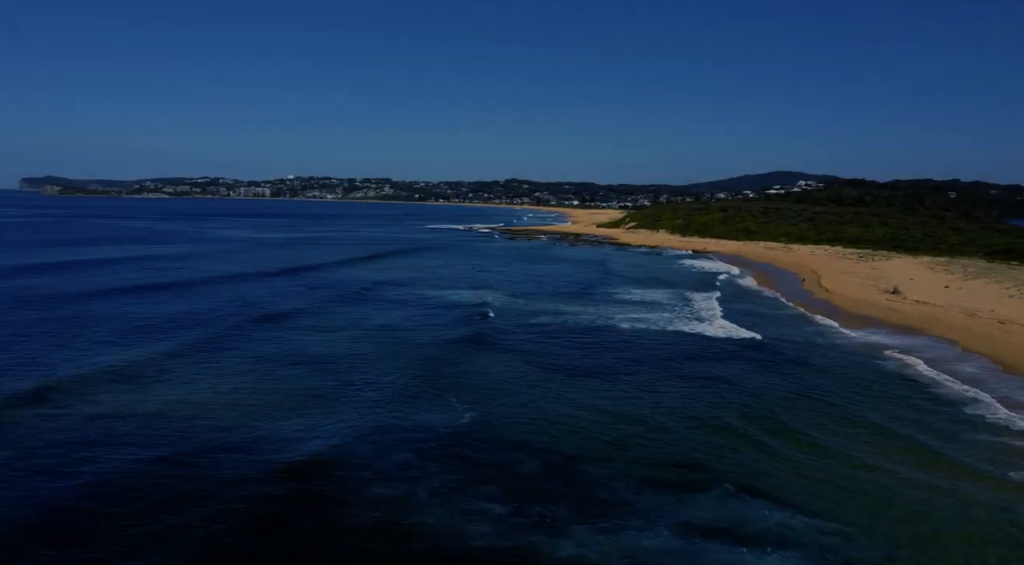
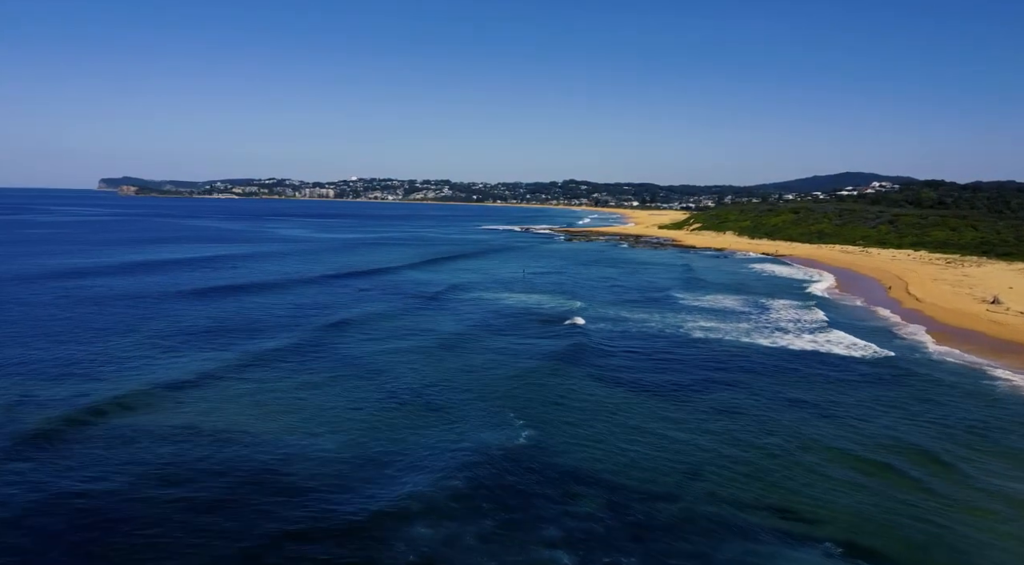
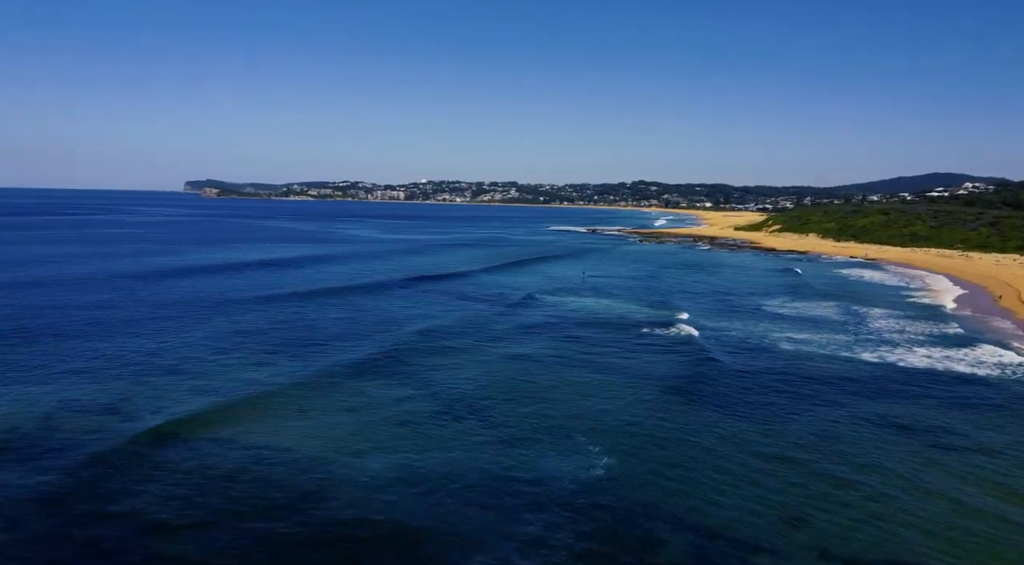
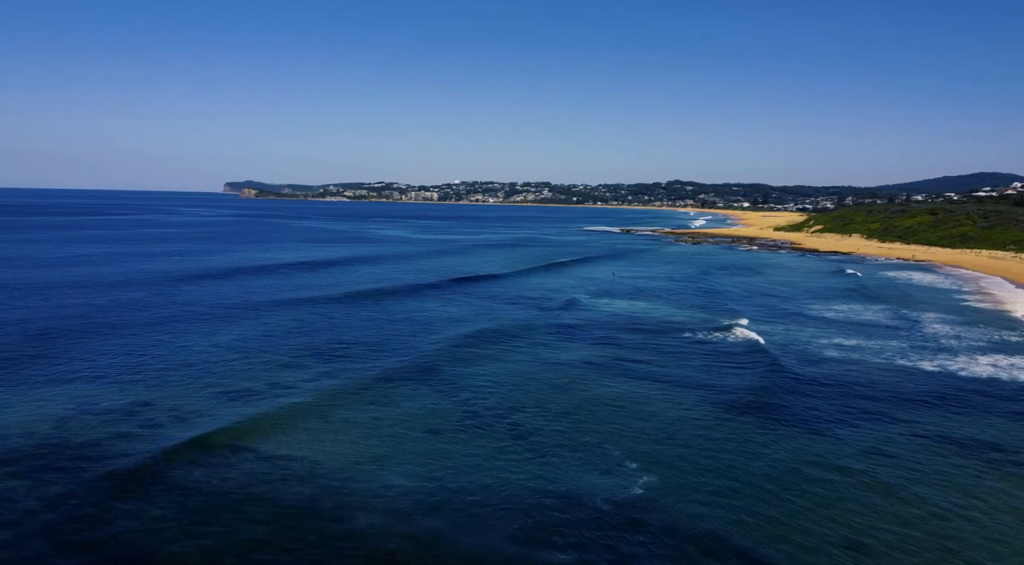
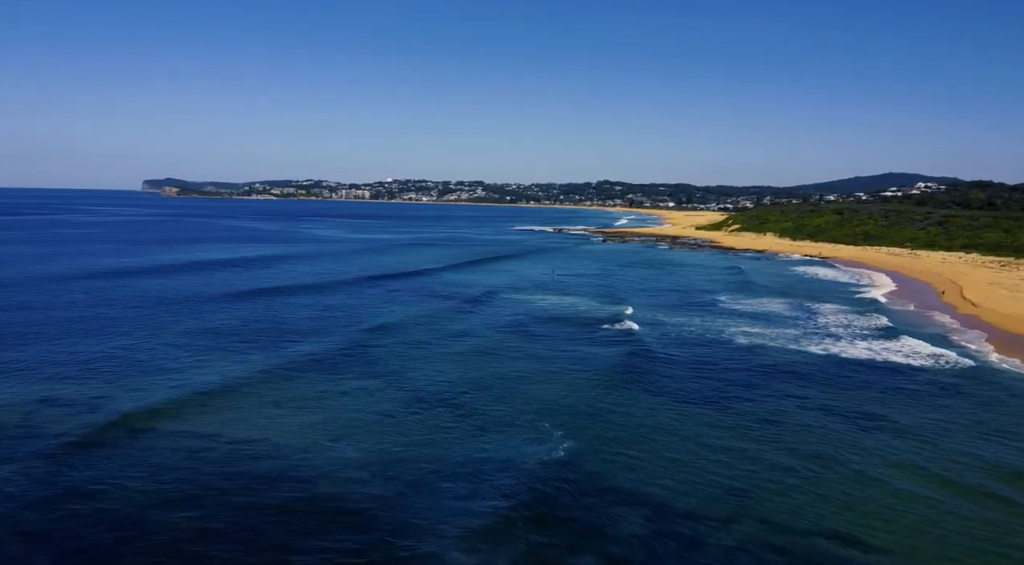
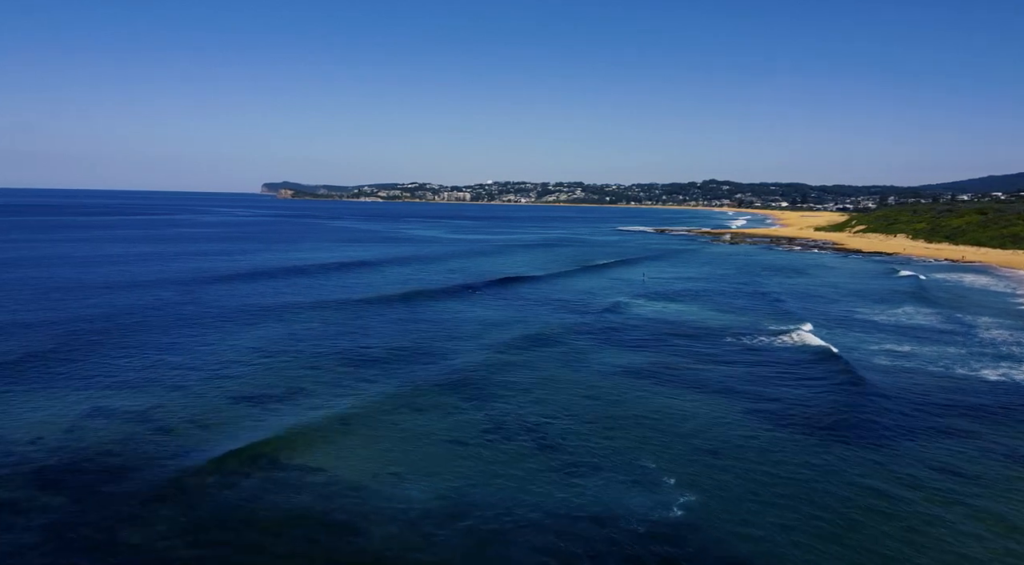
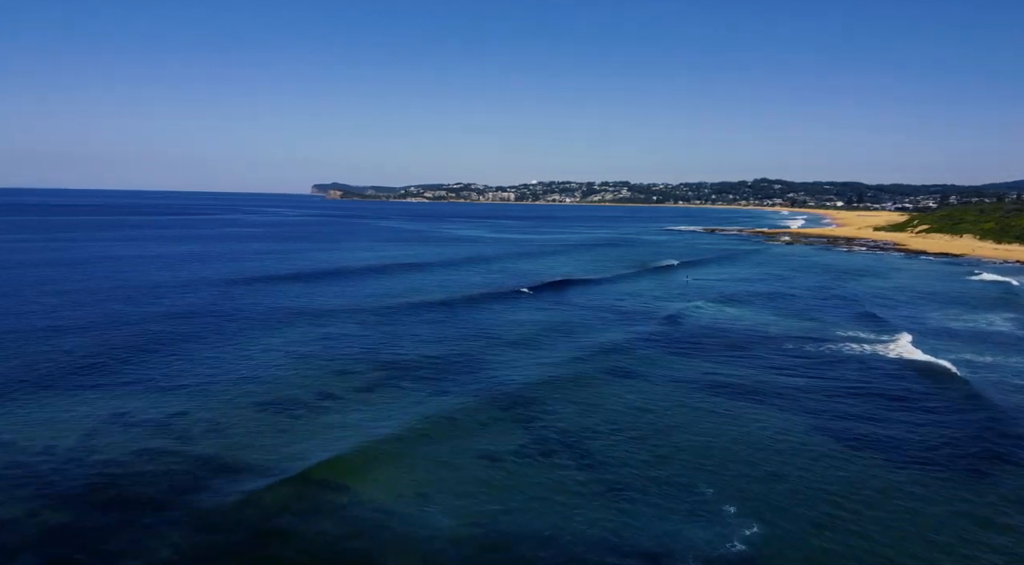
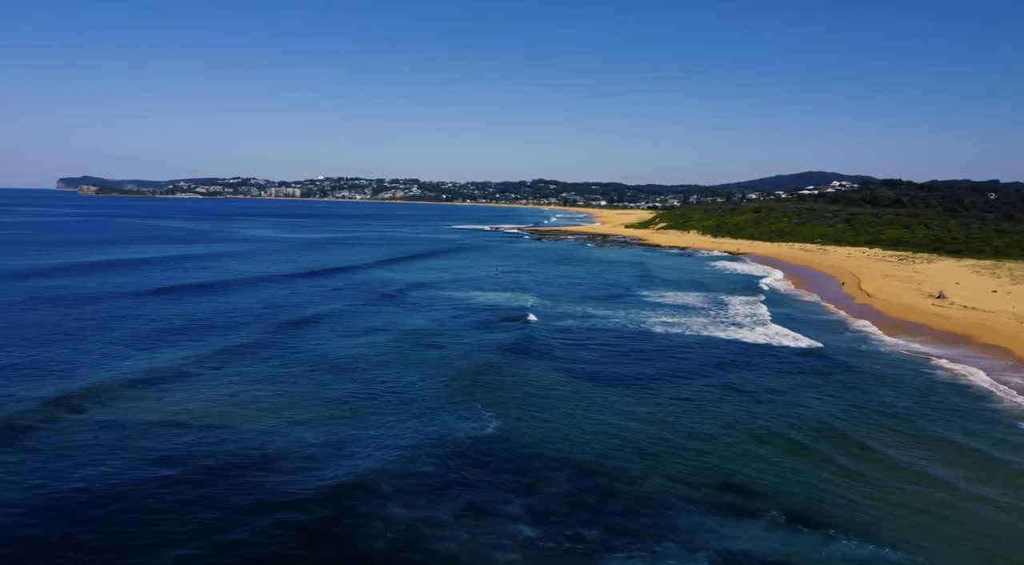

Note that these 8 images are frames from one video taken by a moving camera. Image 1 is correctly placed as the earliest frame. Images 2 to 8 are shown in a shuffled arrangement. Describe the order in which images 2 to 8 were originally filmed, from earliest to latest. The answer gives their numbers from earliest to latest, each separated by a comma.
8, 2, 5, 3, 4, 6, 7
